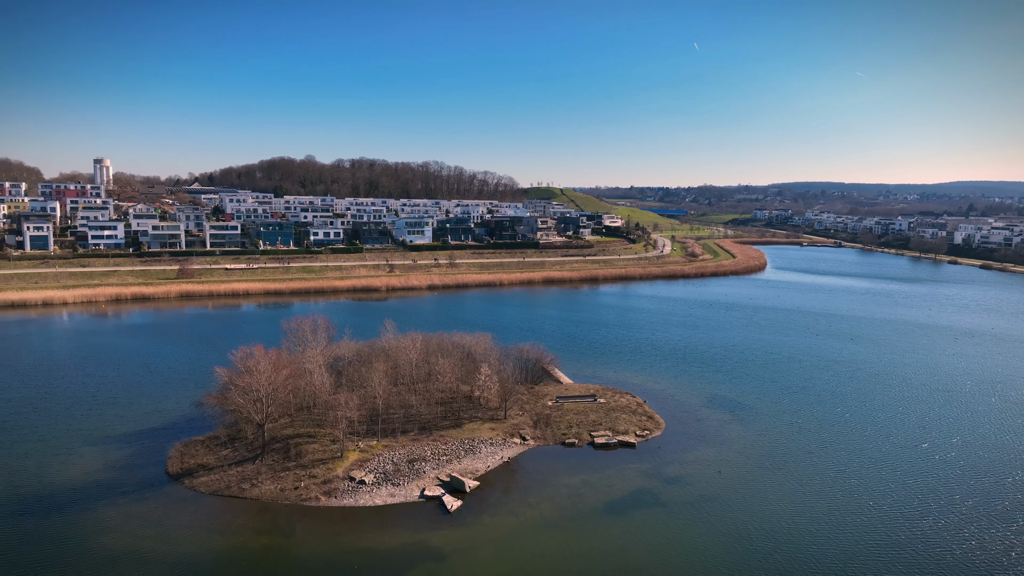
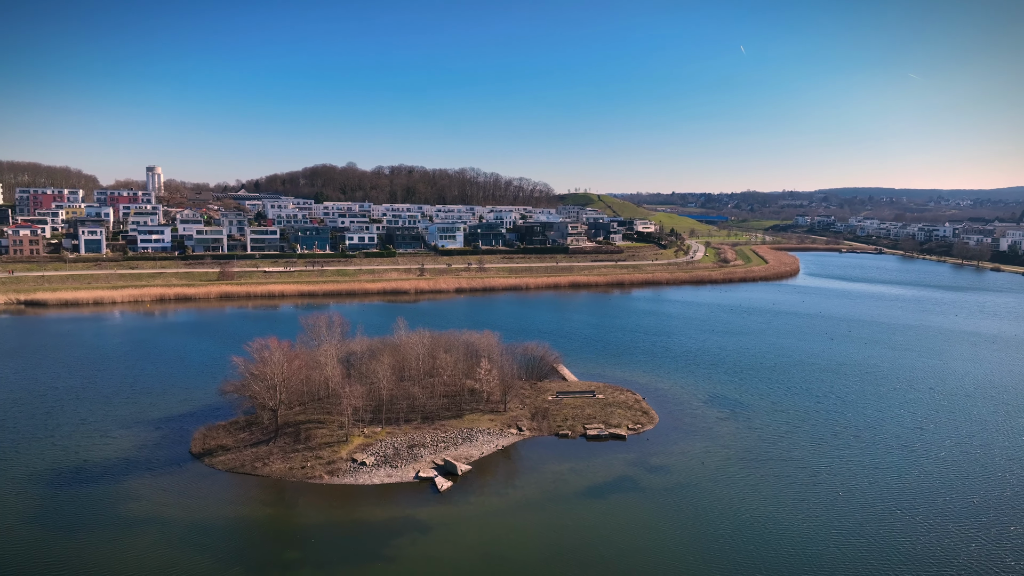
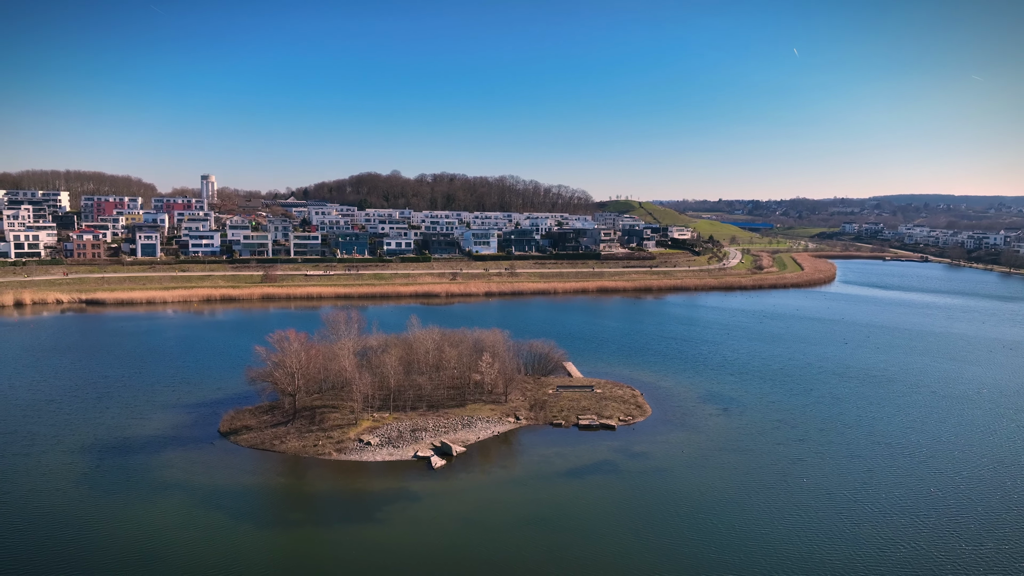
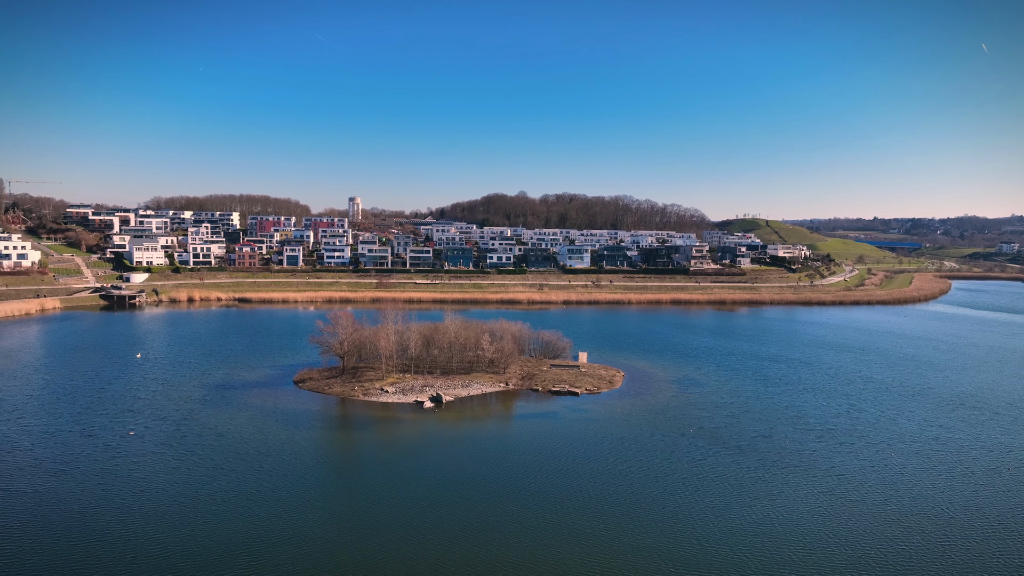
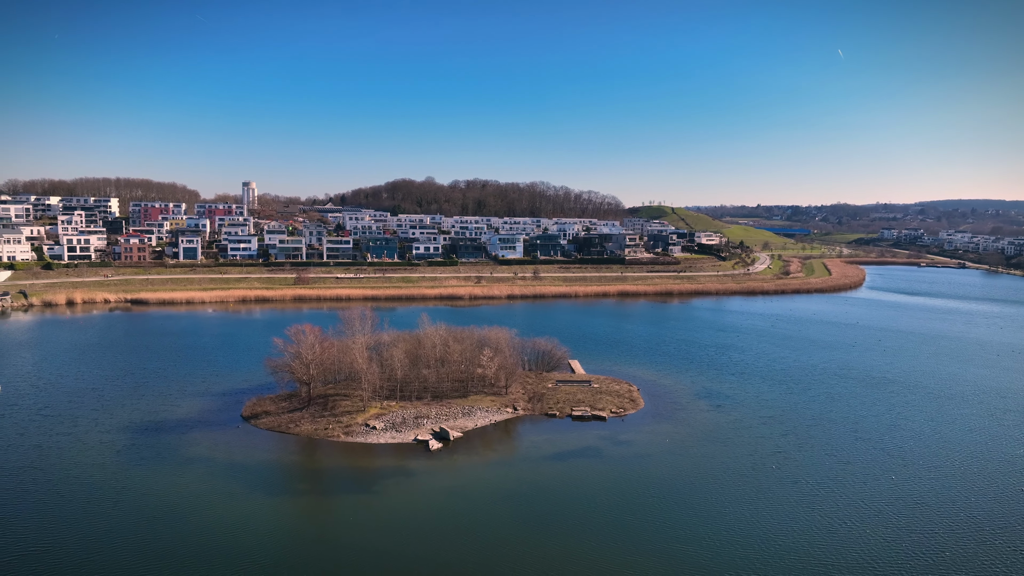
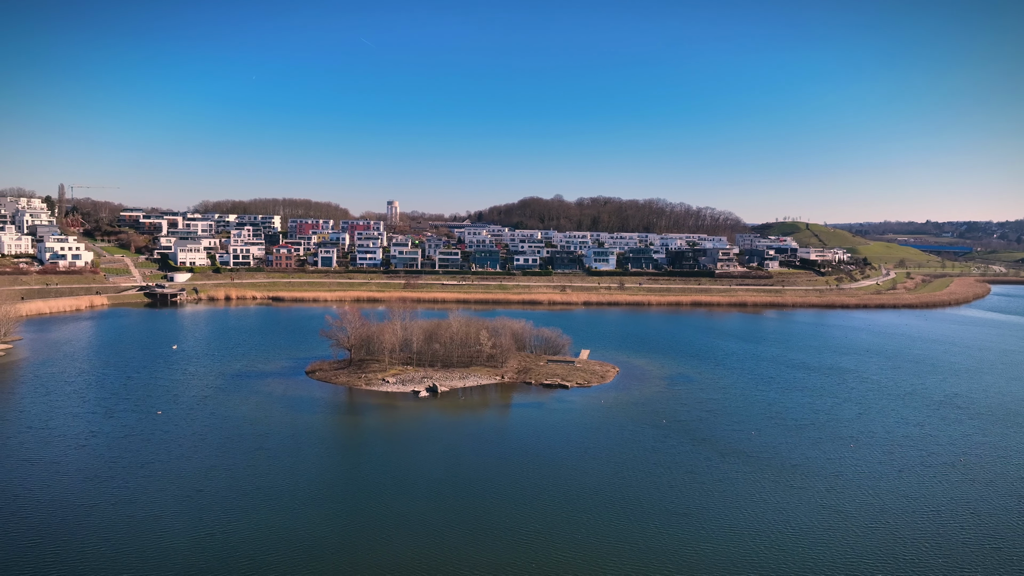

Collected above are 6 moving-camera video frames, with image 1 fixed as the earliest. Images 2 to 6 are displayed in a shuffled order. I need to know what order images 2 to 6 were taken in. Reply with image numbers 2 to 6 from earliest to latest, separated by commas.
2, 3, 5, 4, 6
